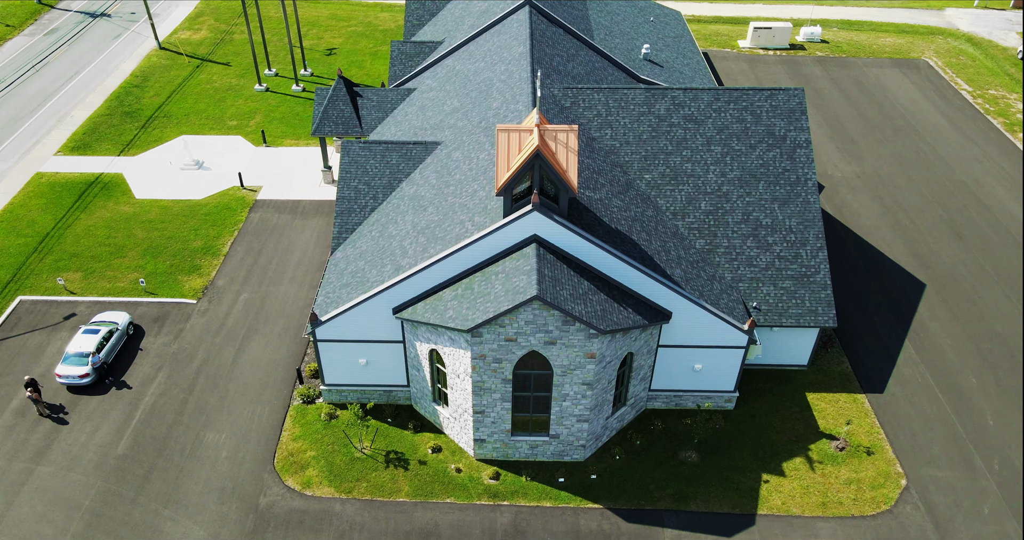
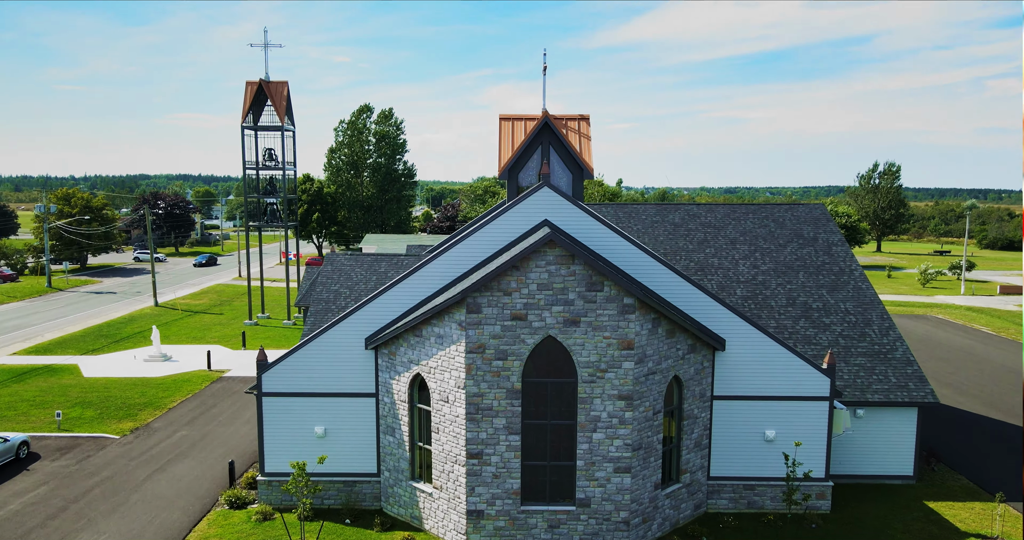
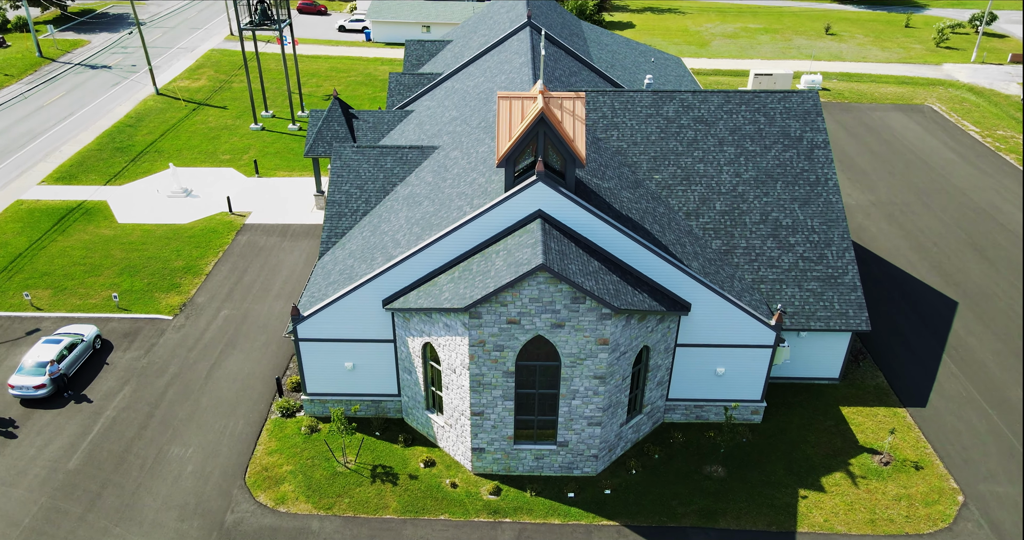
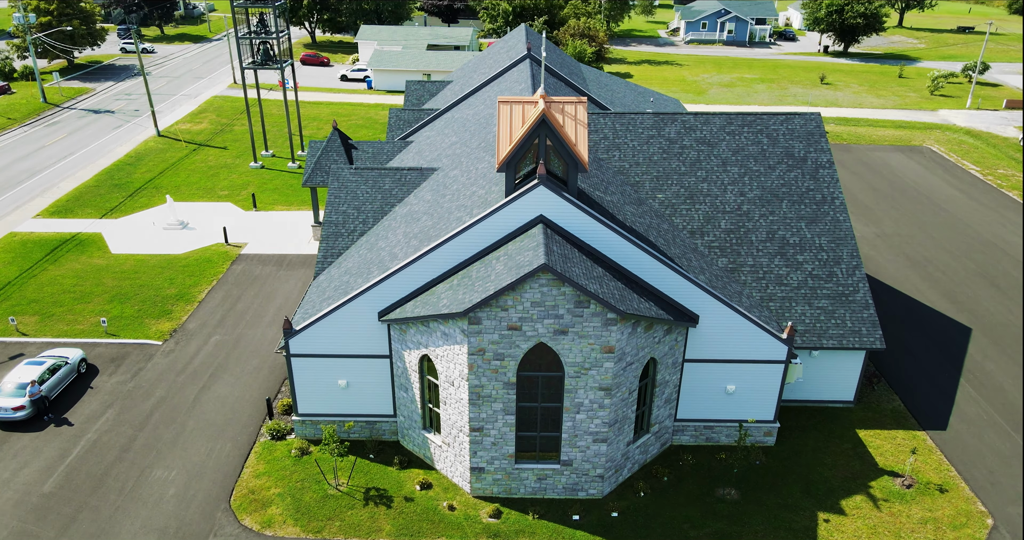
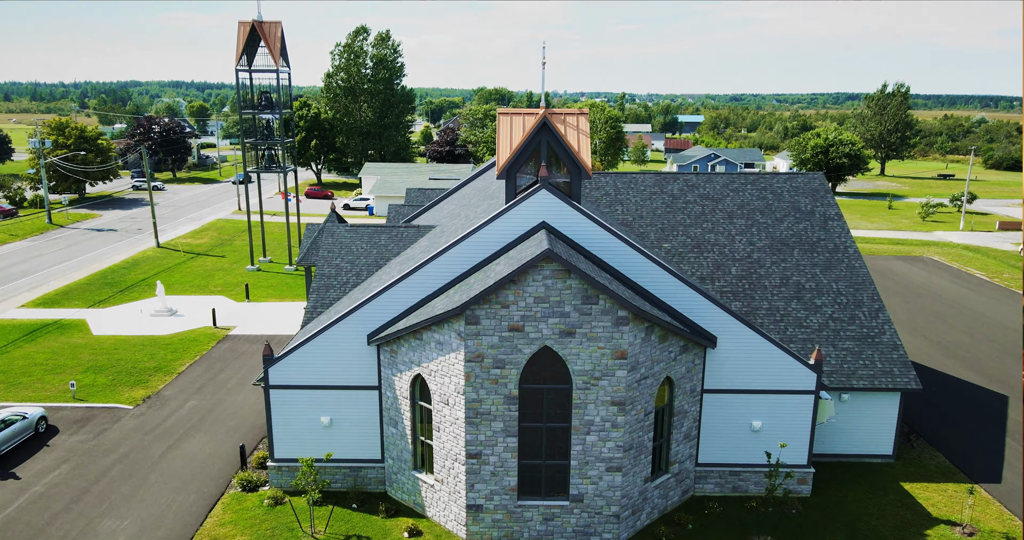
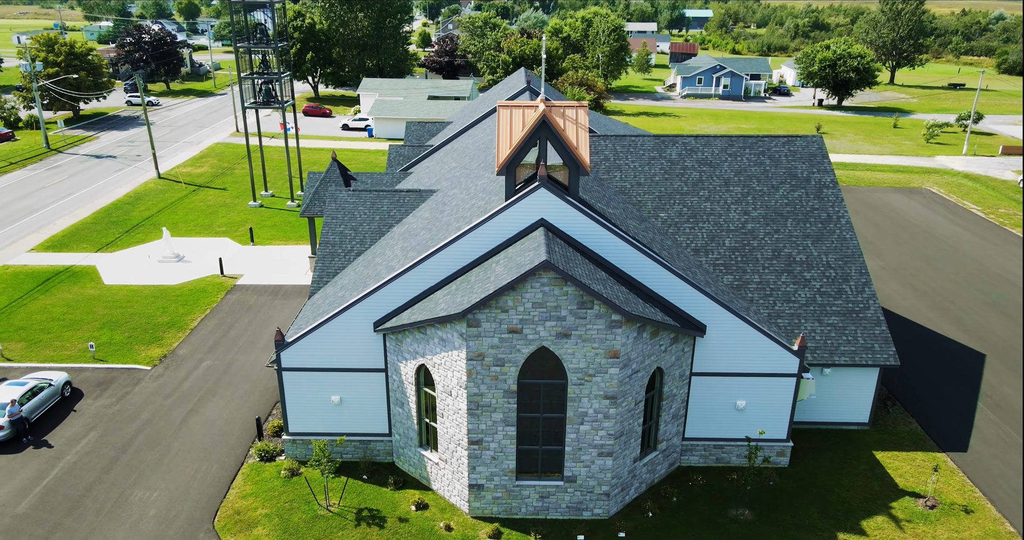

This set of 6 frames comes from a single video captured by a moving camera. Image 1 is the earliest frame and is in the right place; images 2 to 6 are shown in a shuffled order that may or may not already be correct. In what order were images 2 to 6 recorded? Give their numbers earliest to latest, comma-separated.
3, 4, 6, 5, 2
